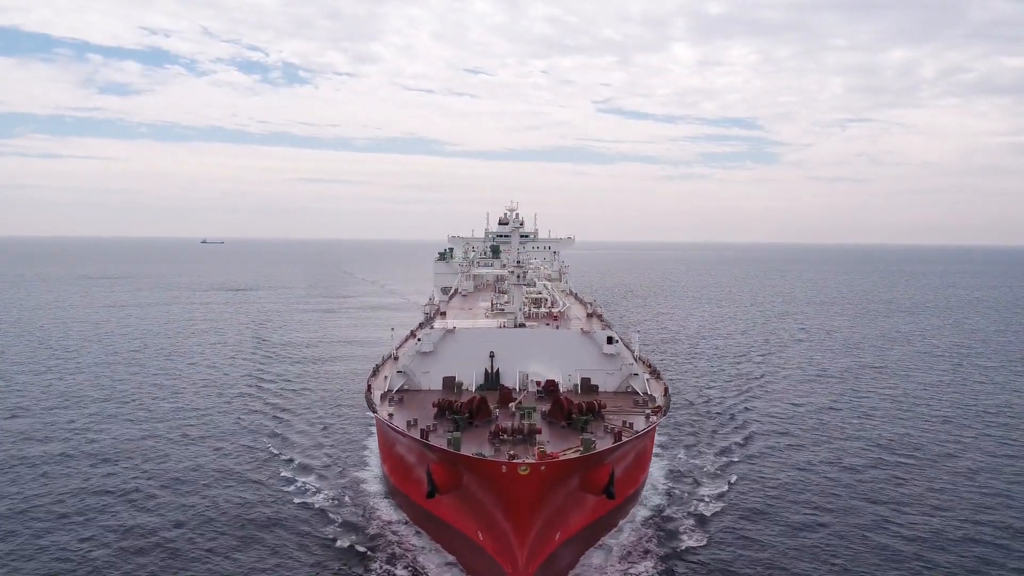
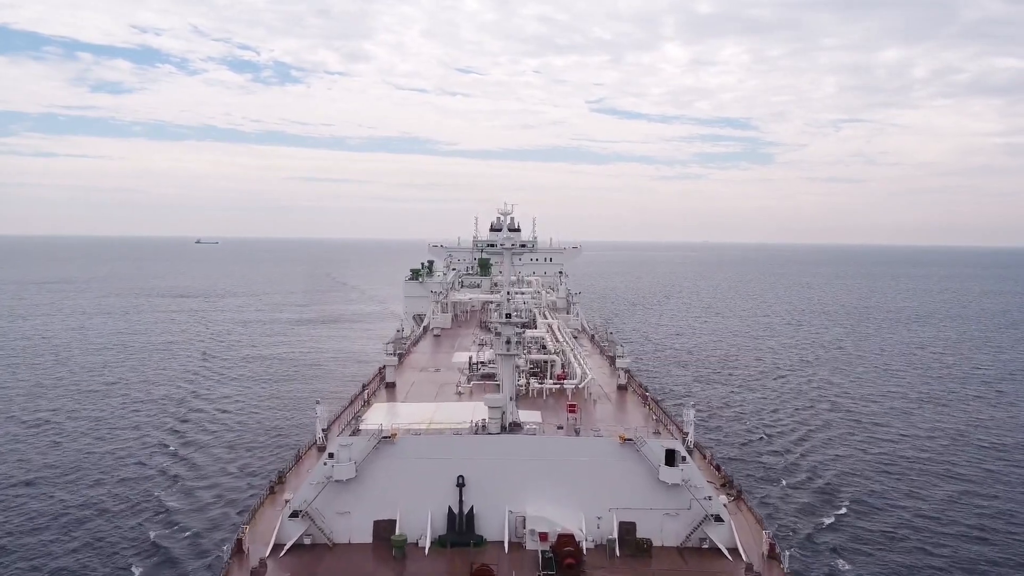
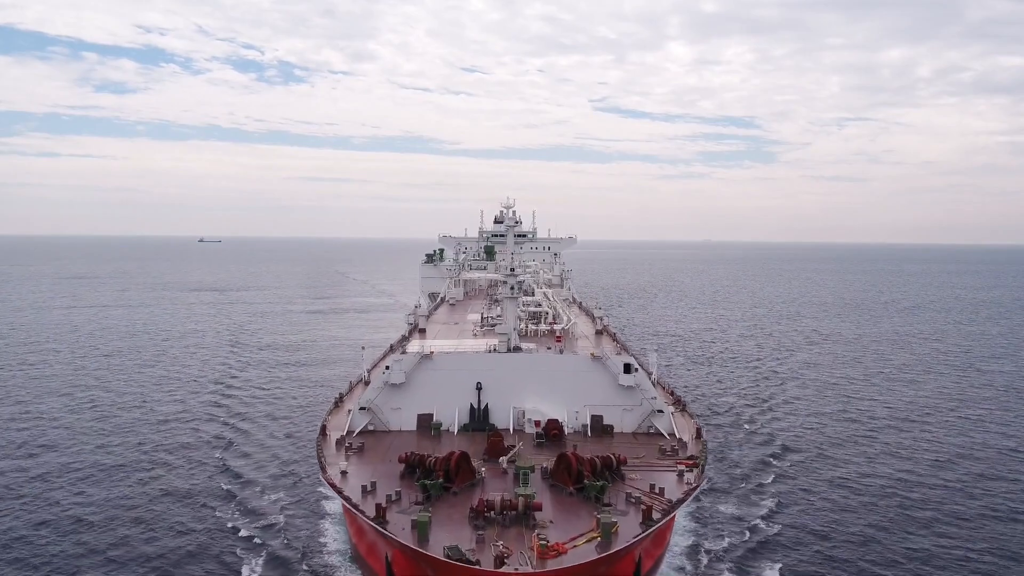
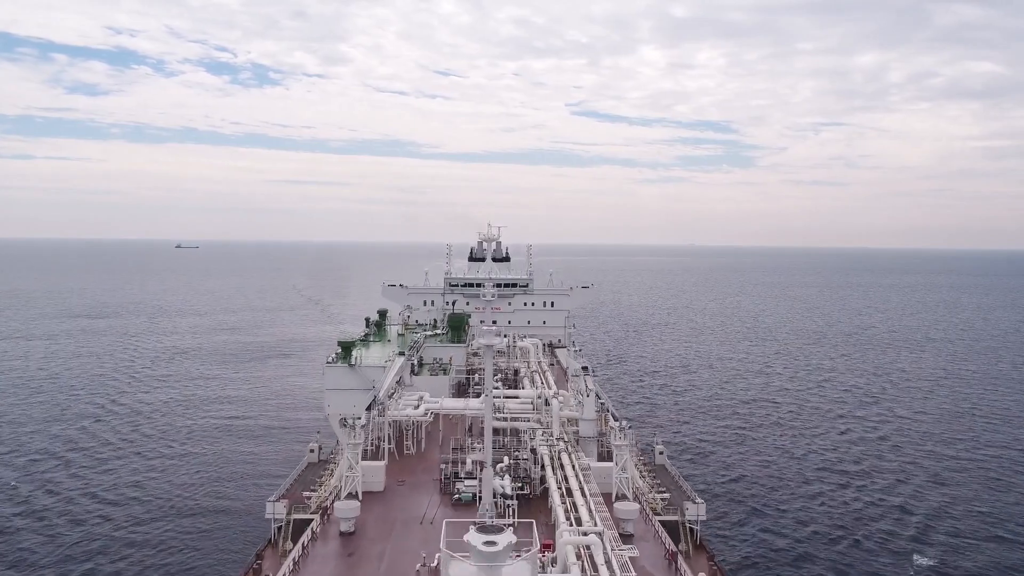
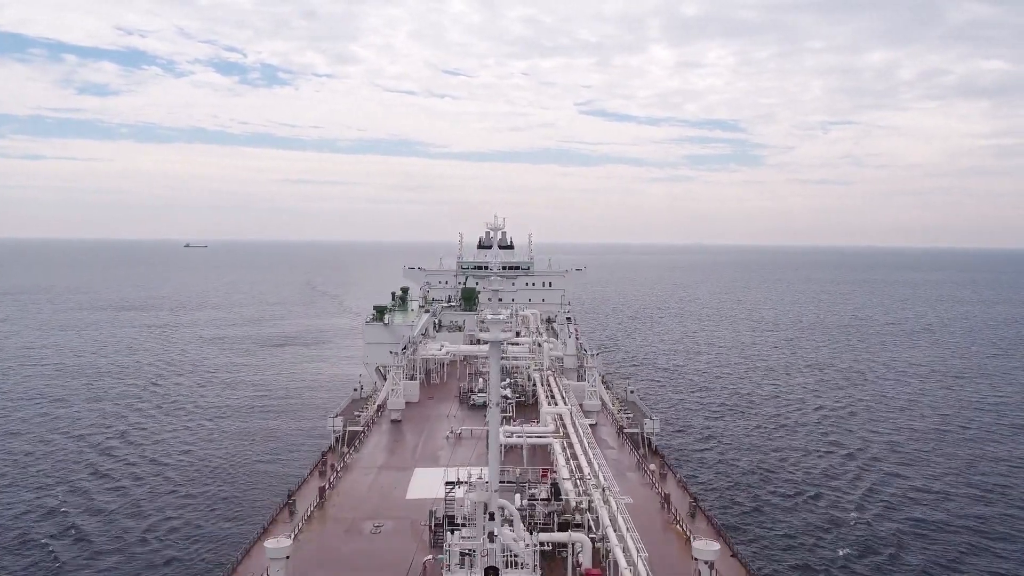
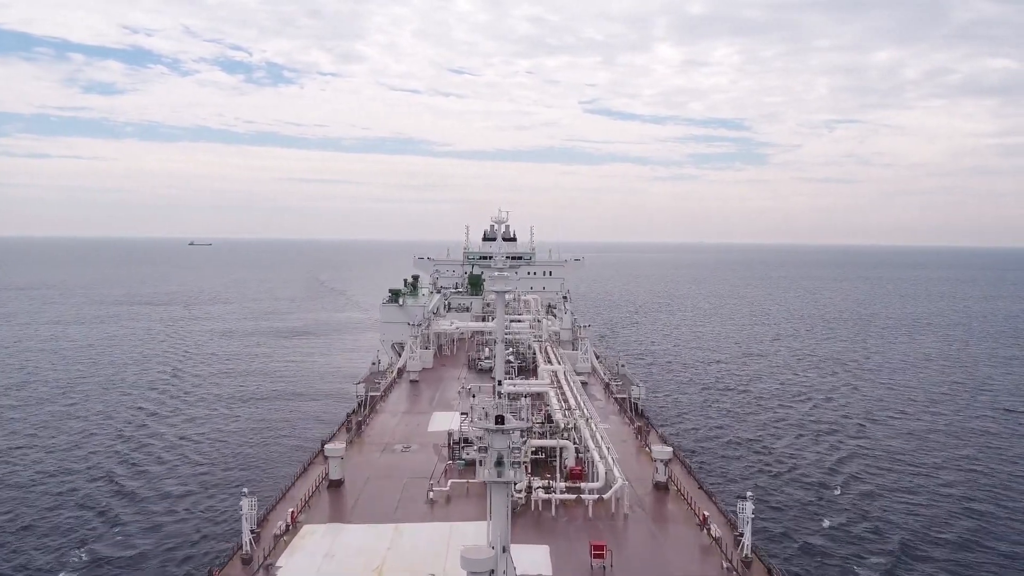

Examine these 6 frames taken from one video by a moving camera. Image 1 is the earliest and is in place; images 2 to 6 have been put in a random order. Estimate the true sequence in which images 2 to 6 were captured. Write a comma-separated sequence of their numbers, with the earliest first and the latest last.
3, 2, 6, 5, 4
